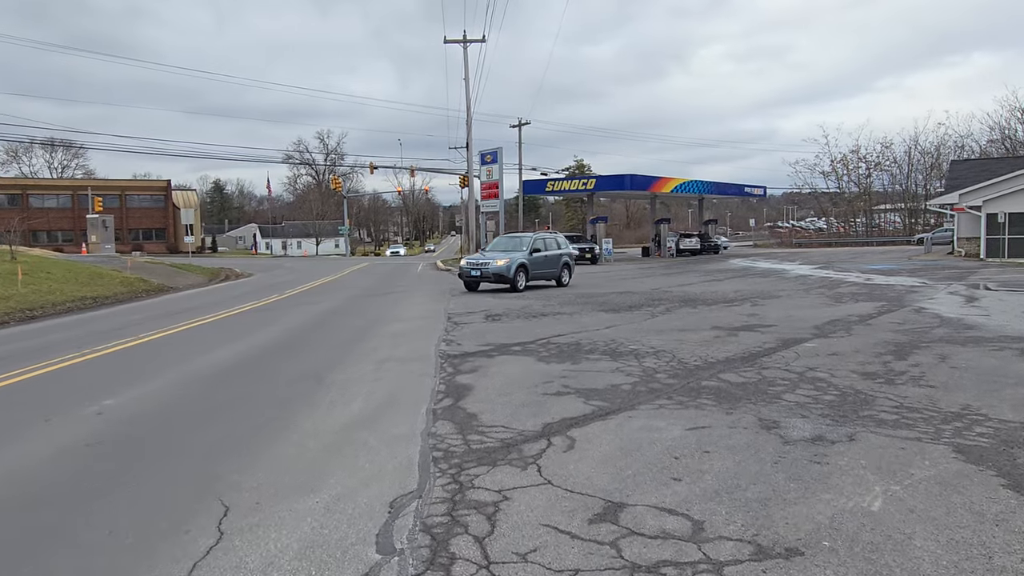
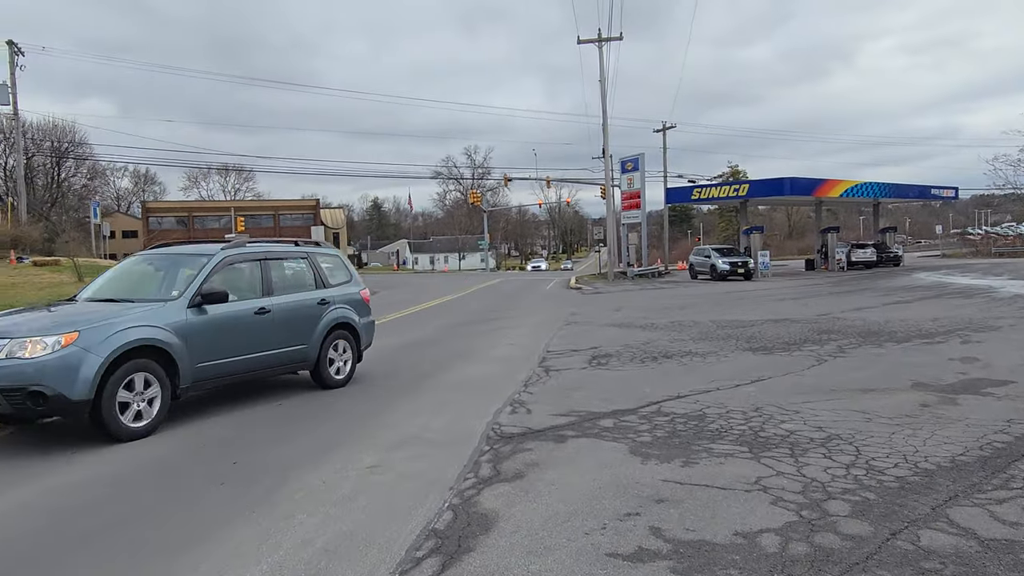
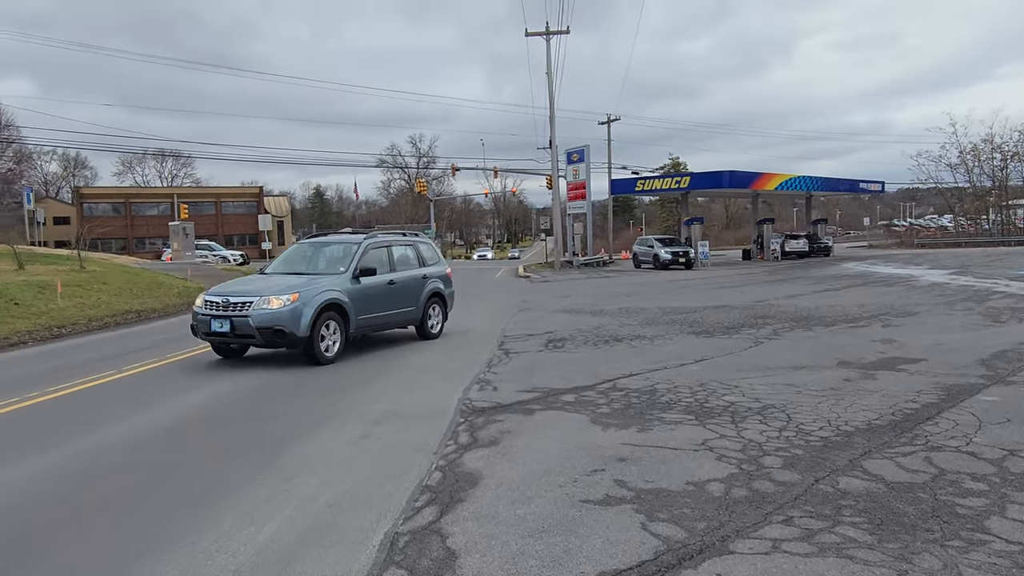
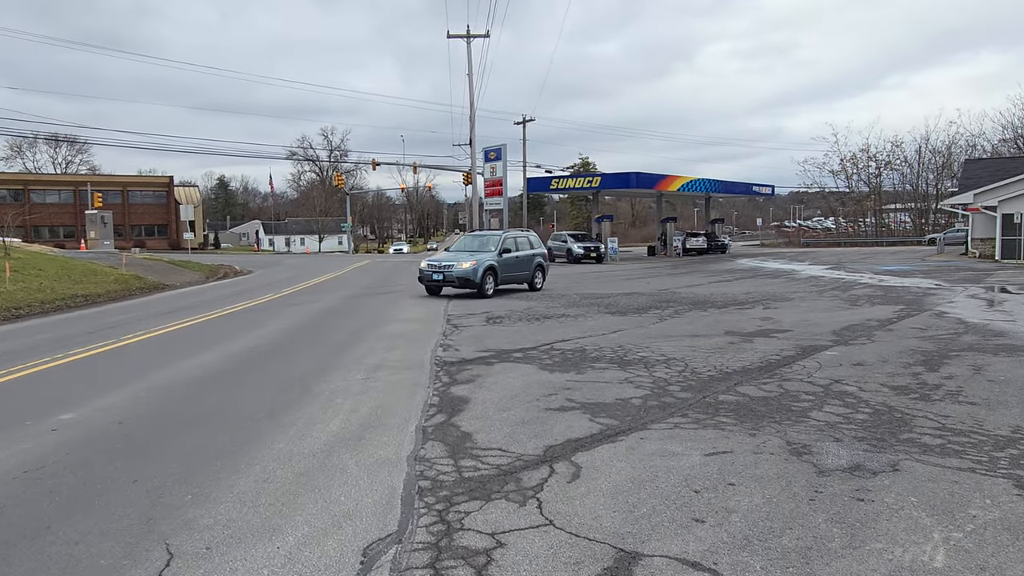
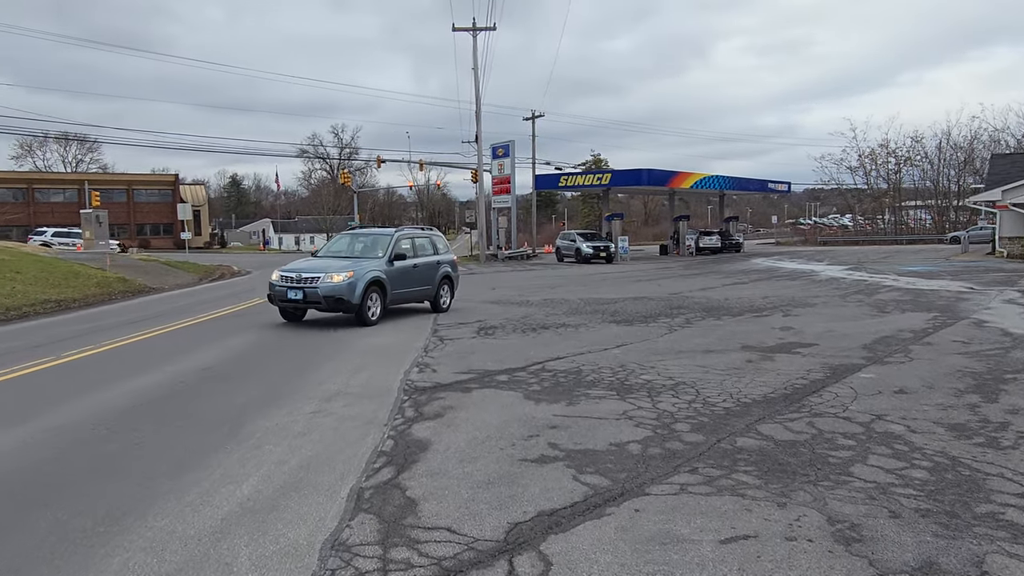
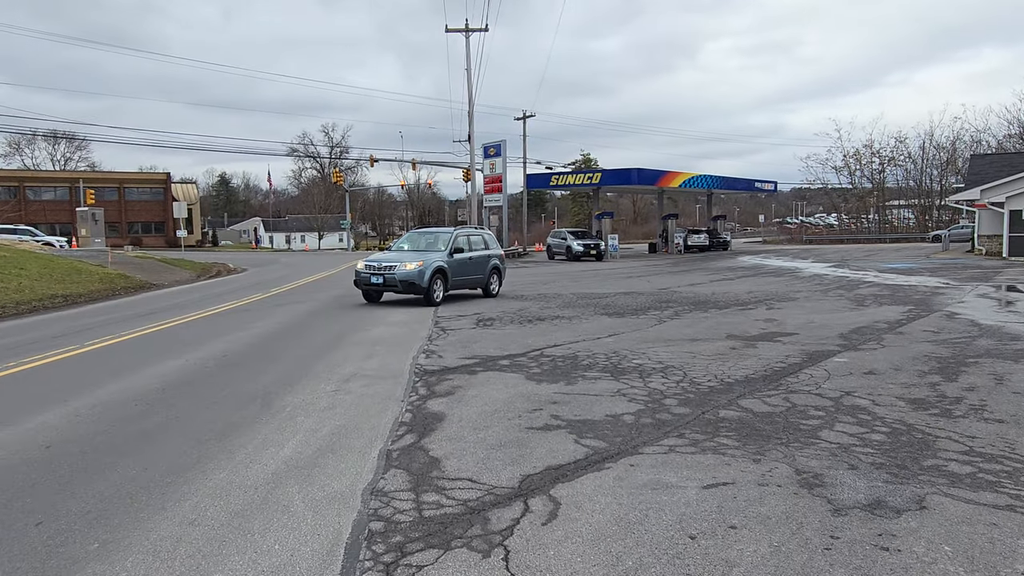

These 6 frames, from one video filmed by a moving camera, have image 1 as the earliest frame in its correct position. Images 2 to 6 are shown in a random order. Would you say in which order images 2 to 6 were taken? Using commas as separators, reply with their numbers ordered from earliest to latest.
4, 6, 5, 3, 2
